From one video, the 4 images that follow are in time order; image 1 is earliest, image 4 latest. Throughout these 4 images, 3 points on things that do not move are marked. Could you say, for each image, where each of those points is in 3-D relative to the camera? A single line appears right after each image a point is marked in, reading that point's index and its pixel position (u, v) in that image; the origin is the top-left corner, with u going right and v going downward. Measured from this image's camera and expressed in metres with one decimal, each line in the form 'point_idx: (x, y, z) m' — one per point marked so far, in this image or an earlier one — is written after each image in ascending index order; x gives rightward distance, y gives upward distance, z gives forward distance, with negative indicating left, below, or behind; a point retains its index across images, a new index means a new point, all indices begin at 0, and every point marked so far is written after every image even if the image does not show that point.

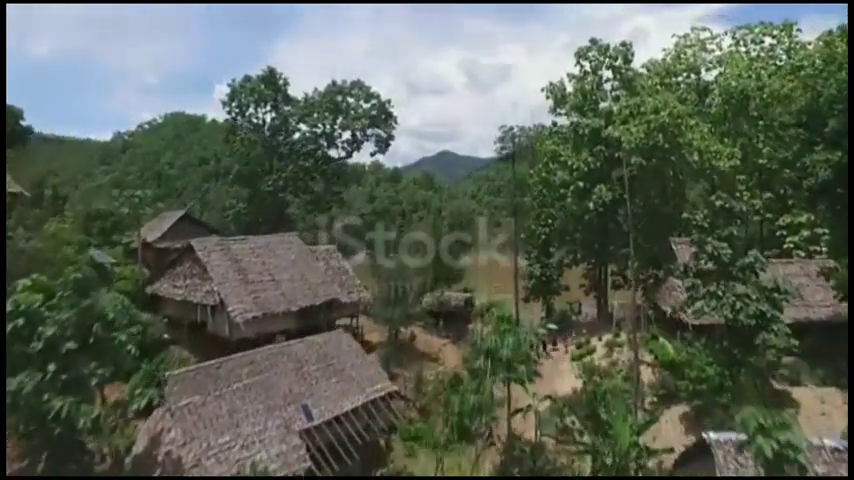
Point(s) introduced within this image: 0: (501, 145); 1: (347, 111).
0: (+1.1, +1.4, +8.0) m
1: (-1.3, +2.2, +8.7) m
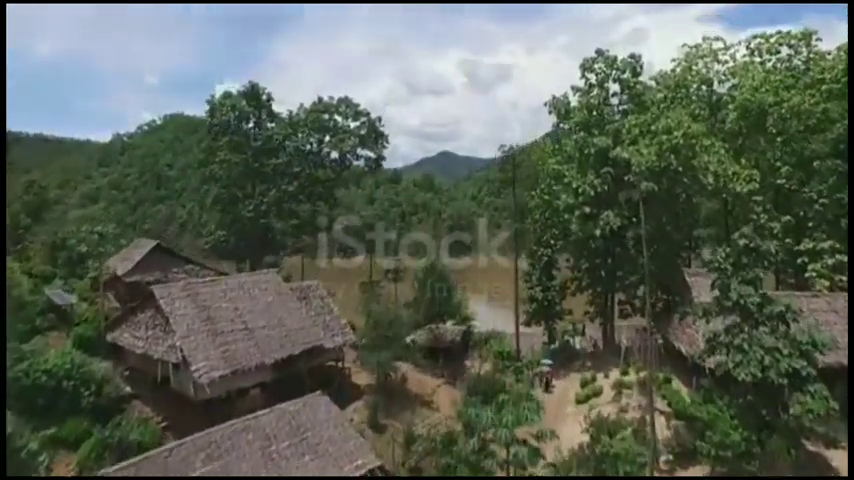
0: (+1.0, +1.0, +7.4) m
1: (-1.4, +1.7, +8.1) m
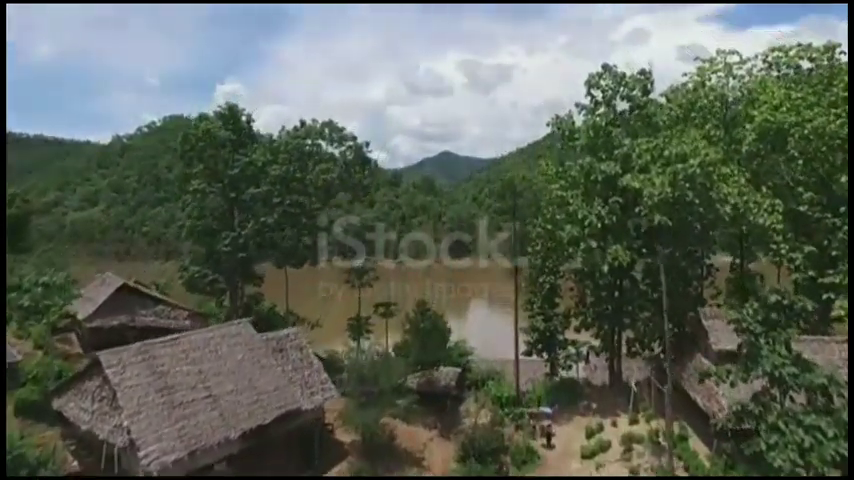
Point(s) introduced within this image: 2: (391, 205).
0: (+0.9, +0.5, +6.8) m
1: (-1.5, +1.3, +7.5) m
2: (-1.5, +1.1, +18.2) m
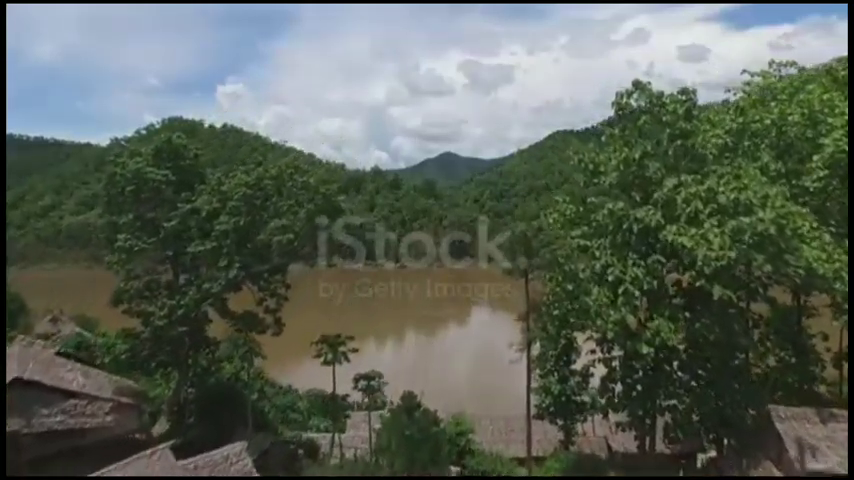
0: (+1.3, +0.5, +6.8) m
1: (-1.2, +1.2, +7.4) m
2: (-1.2, +1.1, +18.2) m
